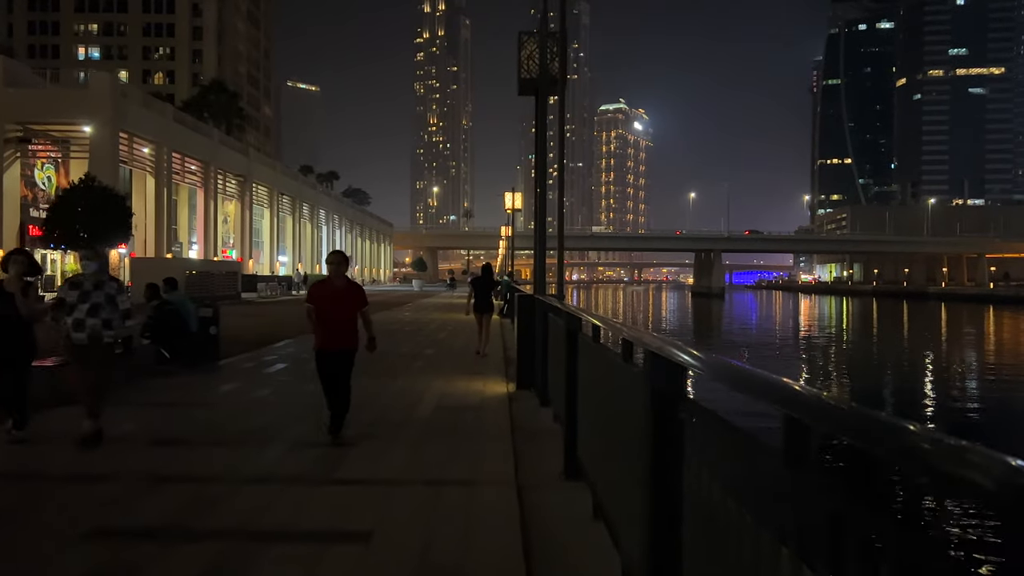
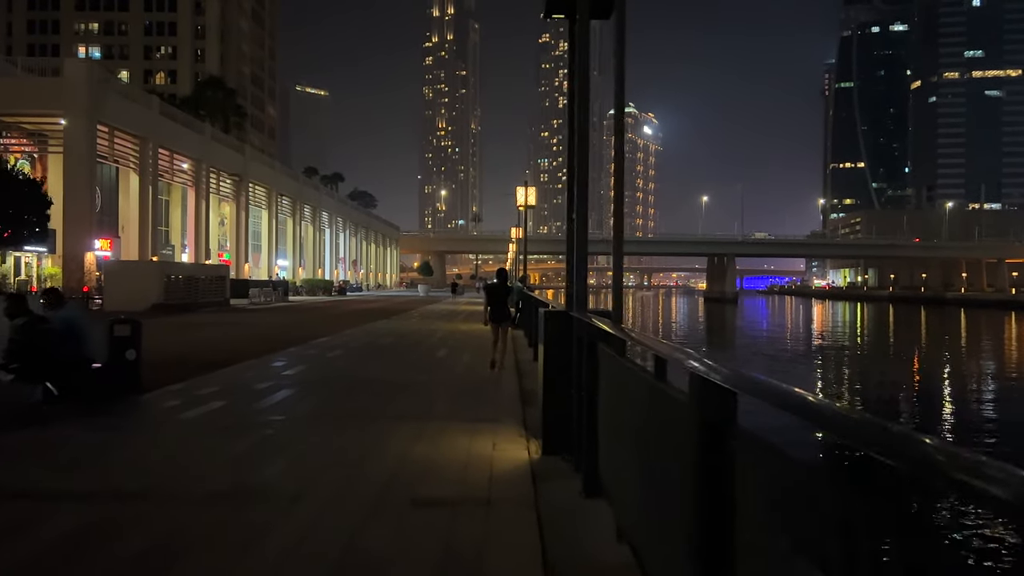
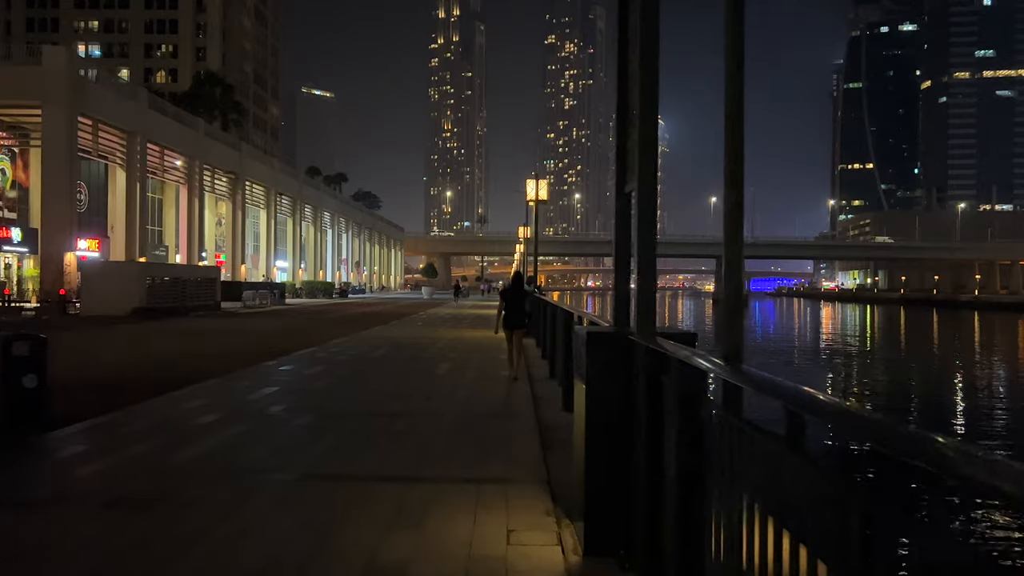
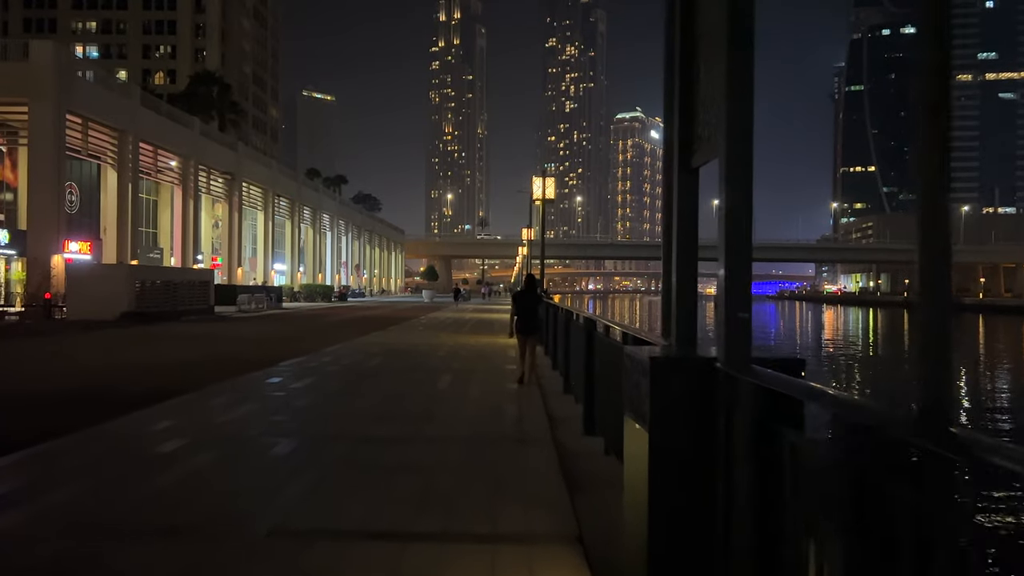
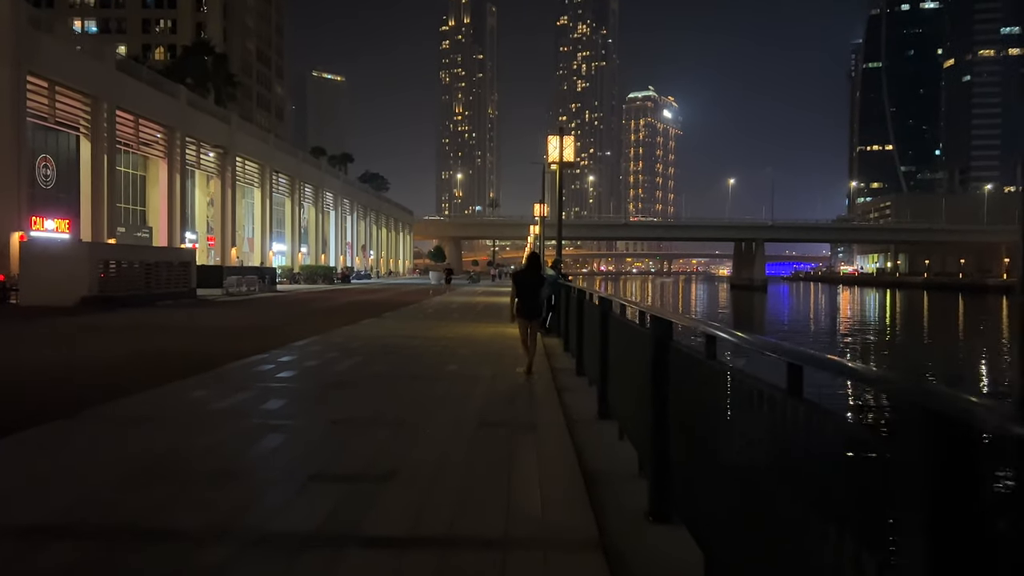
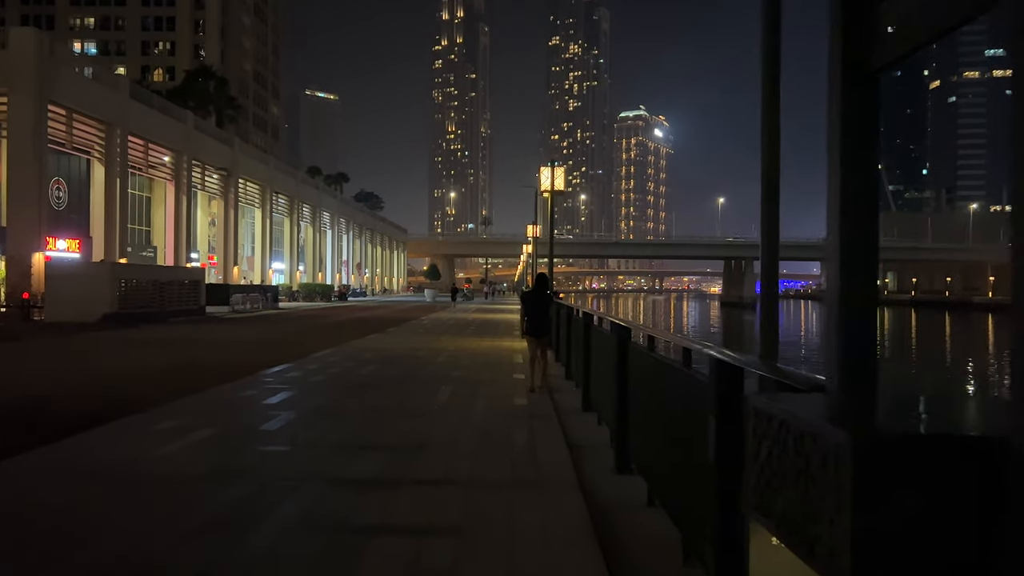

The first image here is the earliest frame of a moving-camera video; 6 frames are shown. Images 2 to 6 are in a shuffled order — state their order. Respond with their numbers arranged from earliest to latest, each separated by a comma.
2, 3, 4, 6, 5
